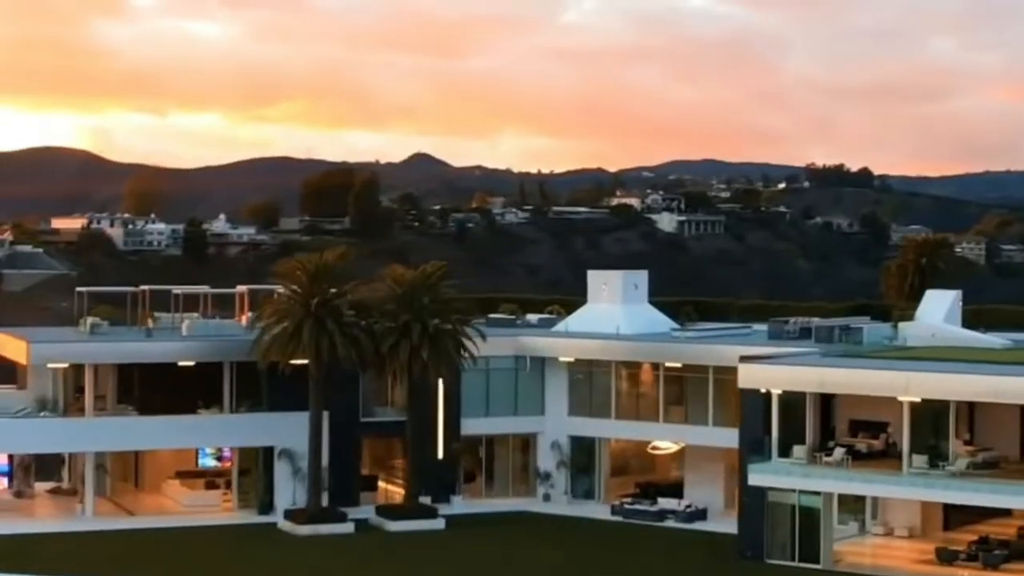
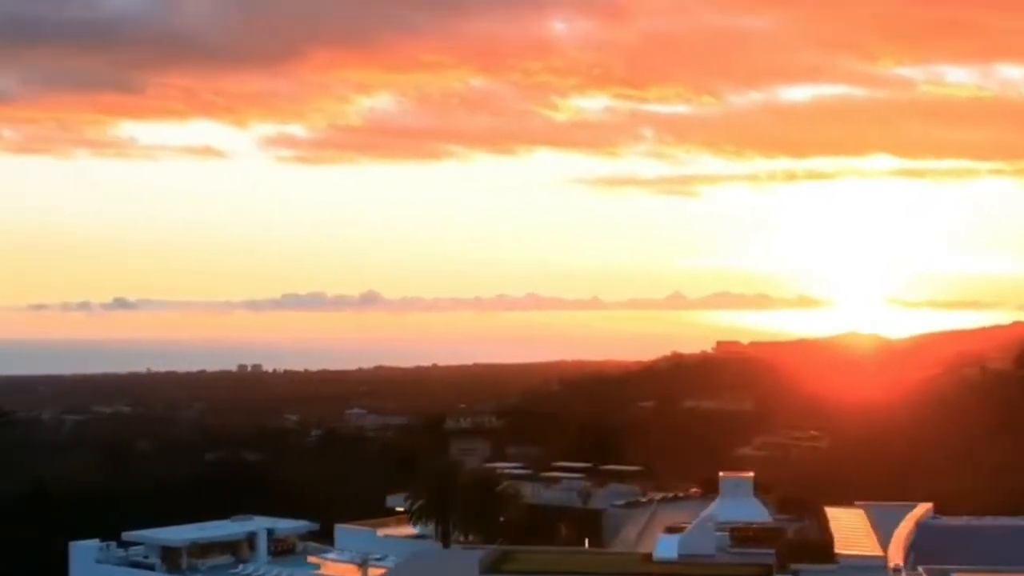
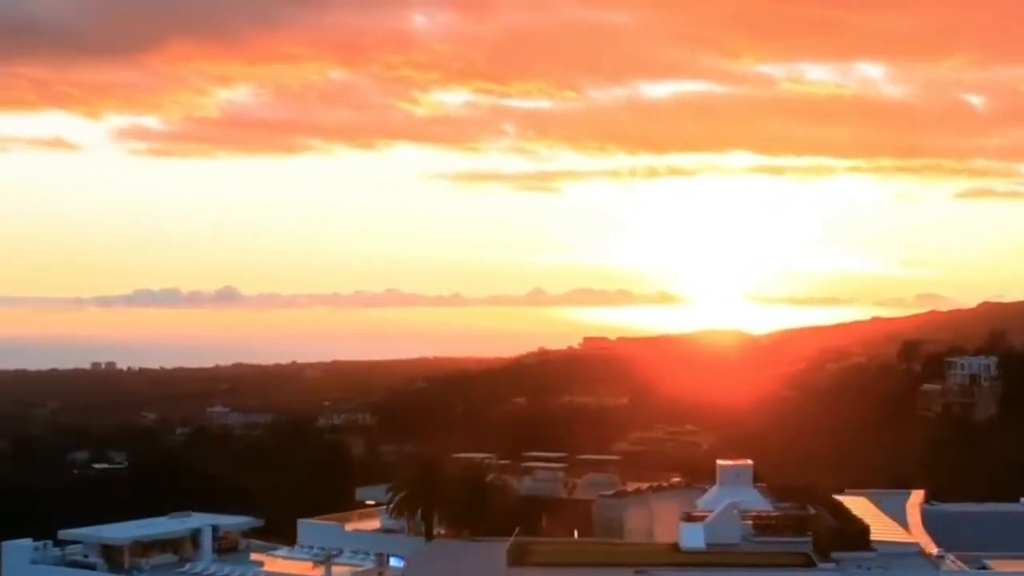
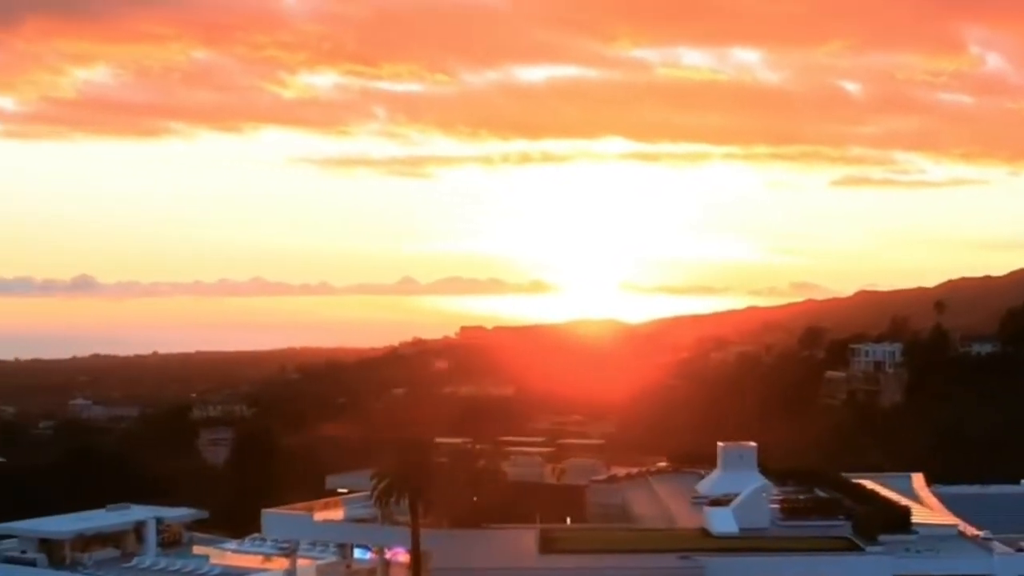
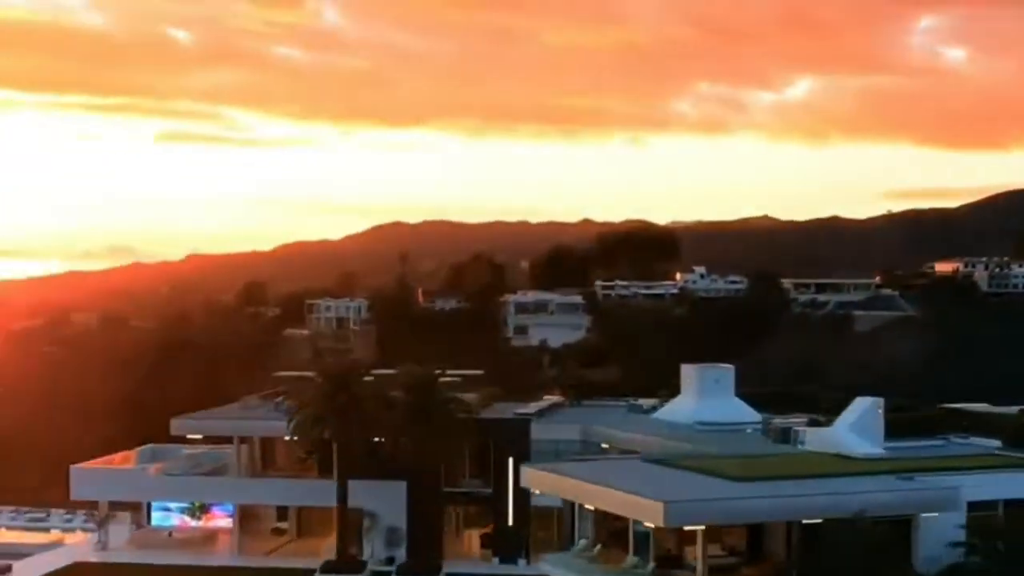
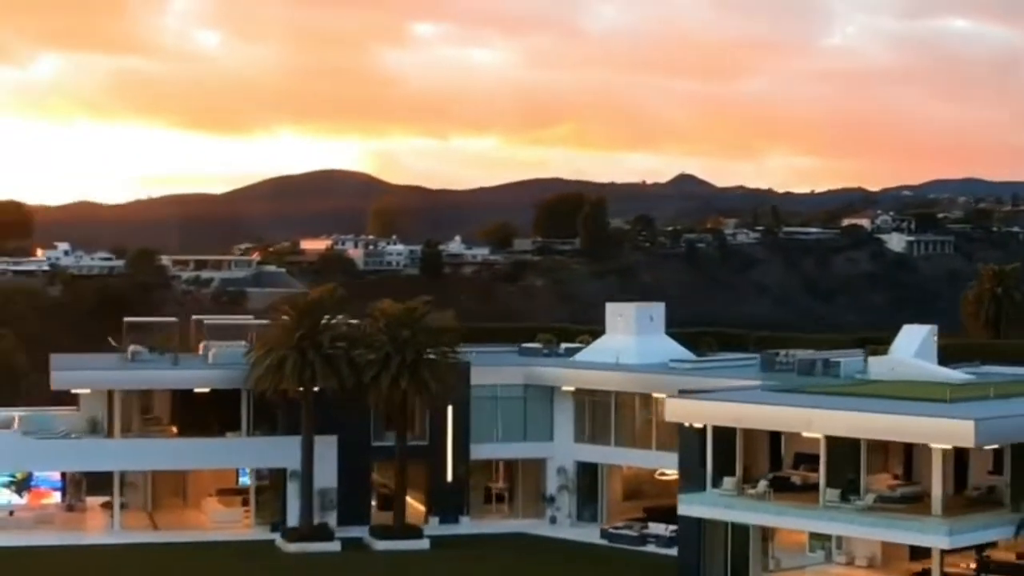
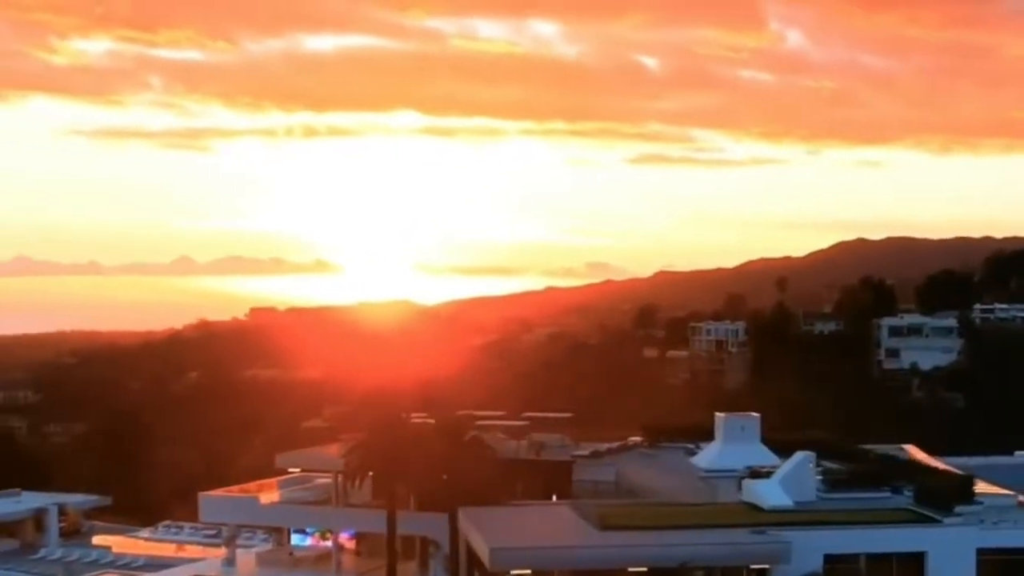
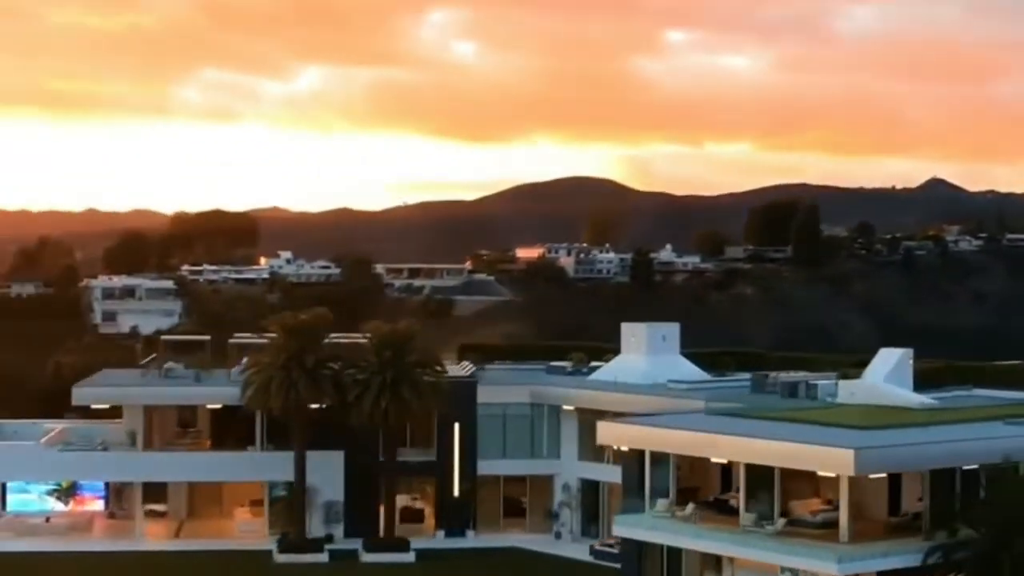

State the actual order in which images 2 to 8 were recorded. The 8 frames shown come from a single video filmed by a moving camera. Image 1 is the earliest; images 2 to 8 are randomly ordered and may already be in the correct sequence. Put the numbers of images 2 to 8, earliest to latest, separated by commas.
6, 8, 5, 7, 4, 3, 2
